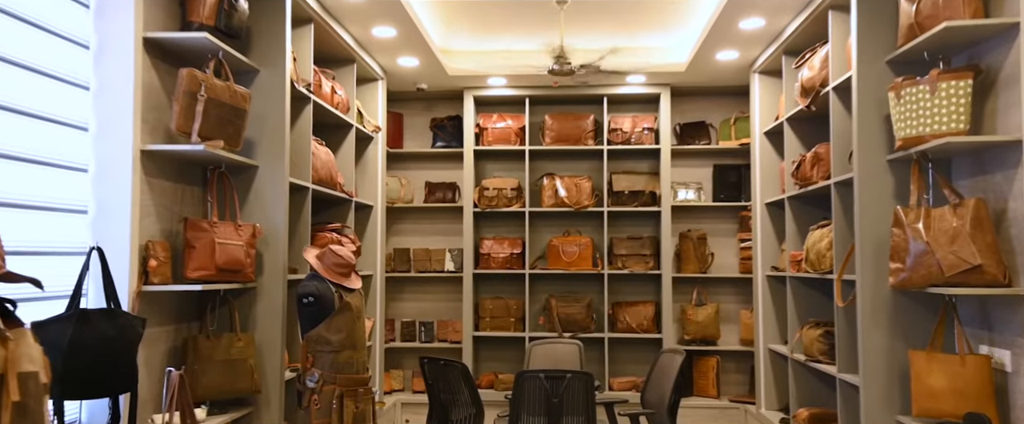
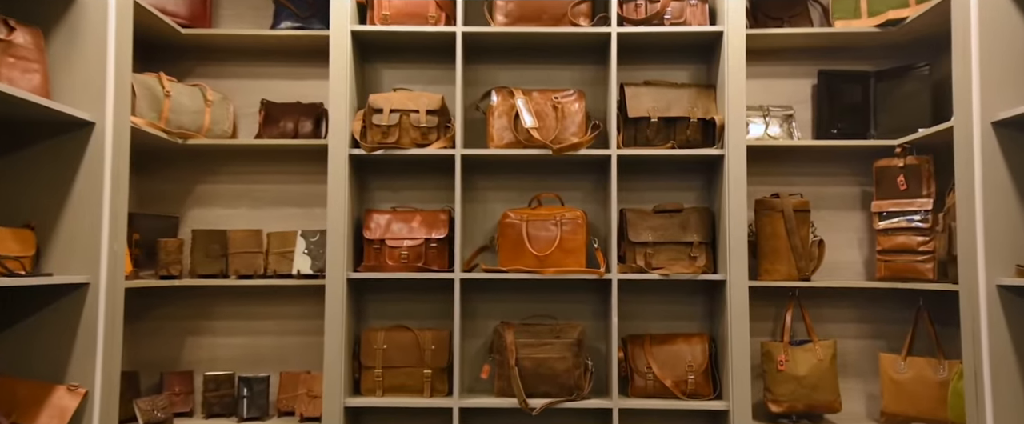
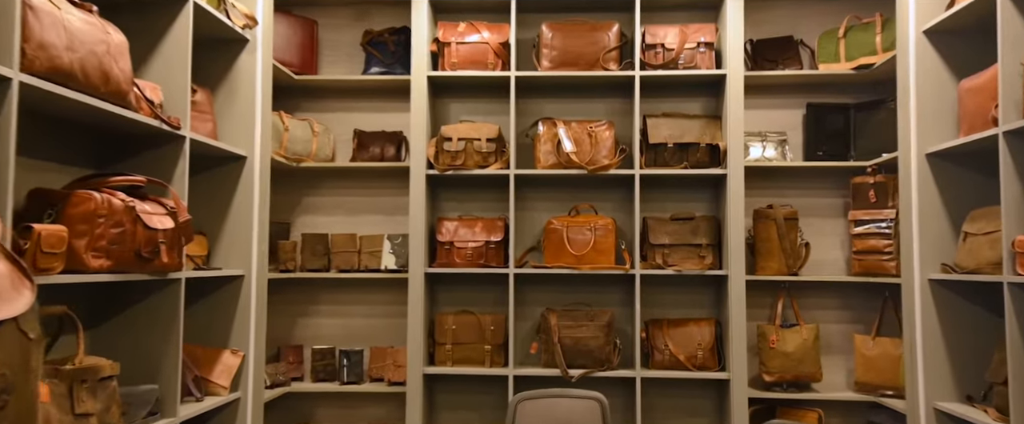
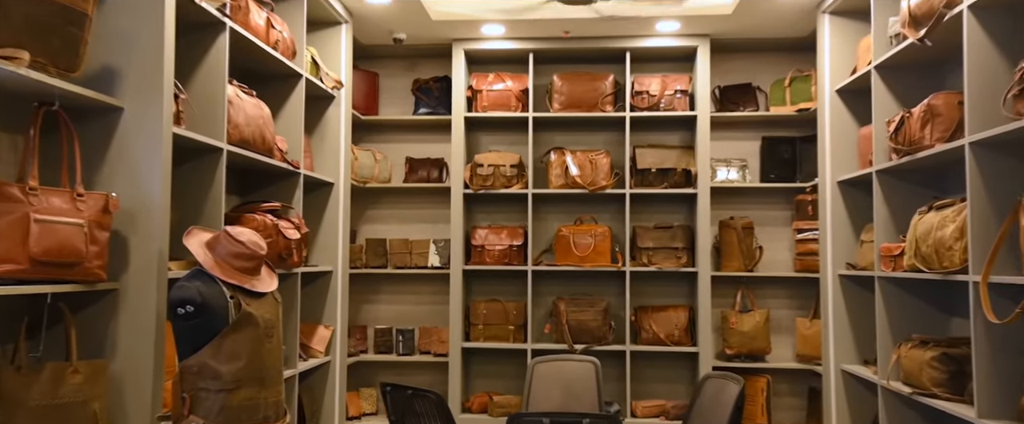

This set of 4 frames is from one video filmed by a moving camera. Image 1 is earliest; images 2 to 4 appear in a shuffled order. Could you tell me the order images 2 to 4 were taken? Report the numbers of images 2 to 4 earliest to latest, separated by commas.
4, 3, 2
